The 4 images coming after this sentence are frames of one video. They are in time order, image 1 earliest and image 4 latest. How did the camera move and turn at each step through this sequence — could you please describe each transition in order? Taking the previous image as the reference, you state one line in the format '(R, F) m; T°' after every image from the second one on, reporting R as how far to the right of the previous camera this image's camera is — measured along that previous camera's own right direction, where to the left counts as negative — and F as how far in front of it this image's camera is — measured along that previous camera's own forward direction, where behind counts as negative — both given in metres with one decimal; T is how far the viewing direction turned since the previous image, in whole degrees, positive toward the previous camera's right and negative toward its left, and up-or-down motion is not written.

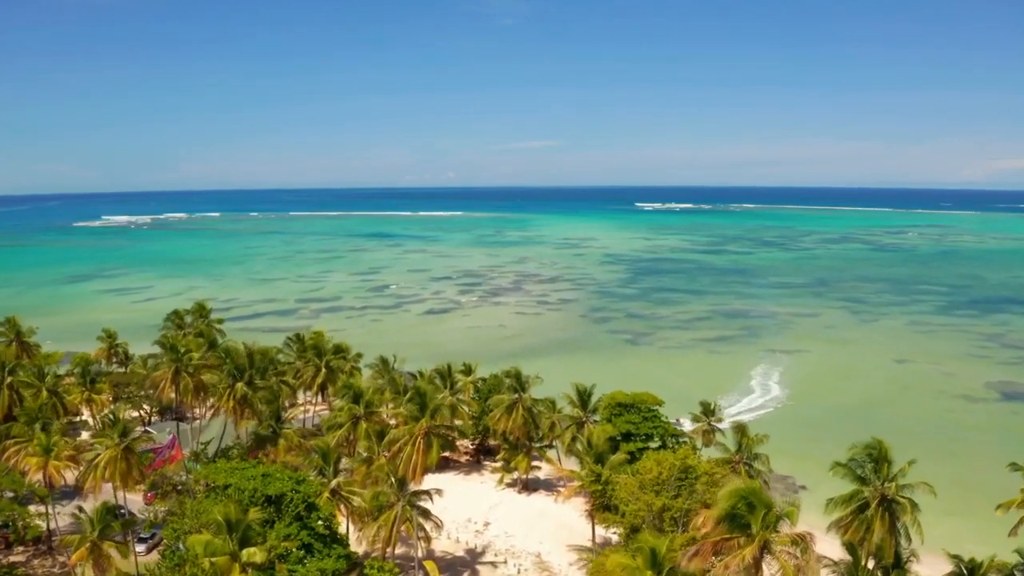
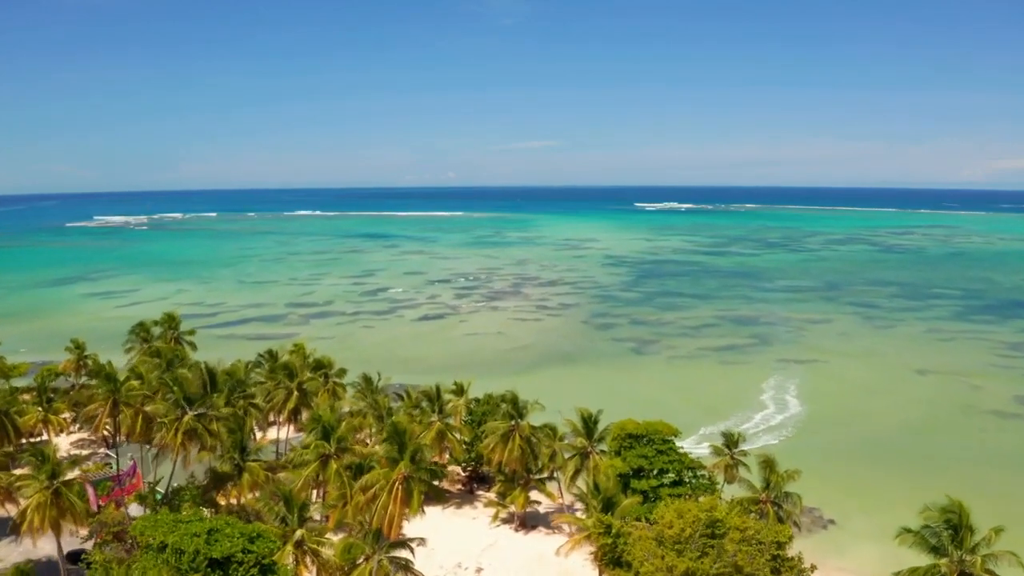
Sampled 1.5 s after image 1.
(+0.1, +2.7) m; 0°
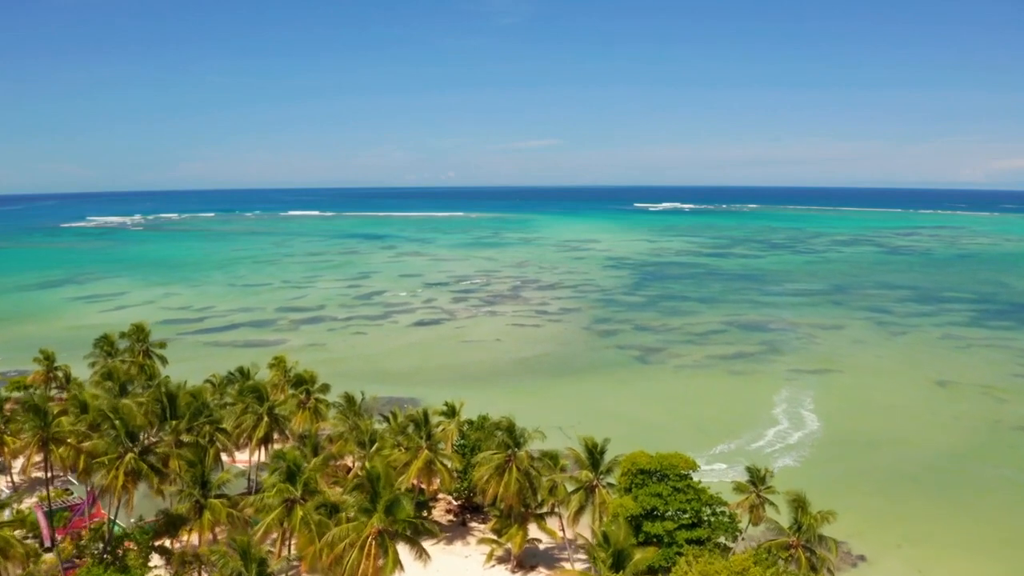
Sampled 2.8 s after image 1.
(+0.1, +2.3) m; 0°
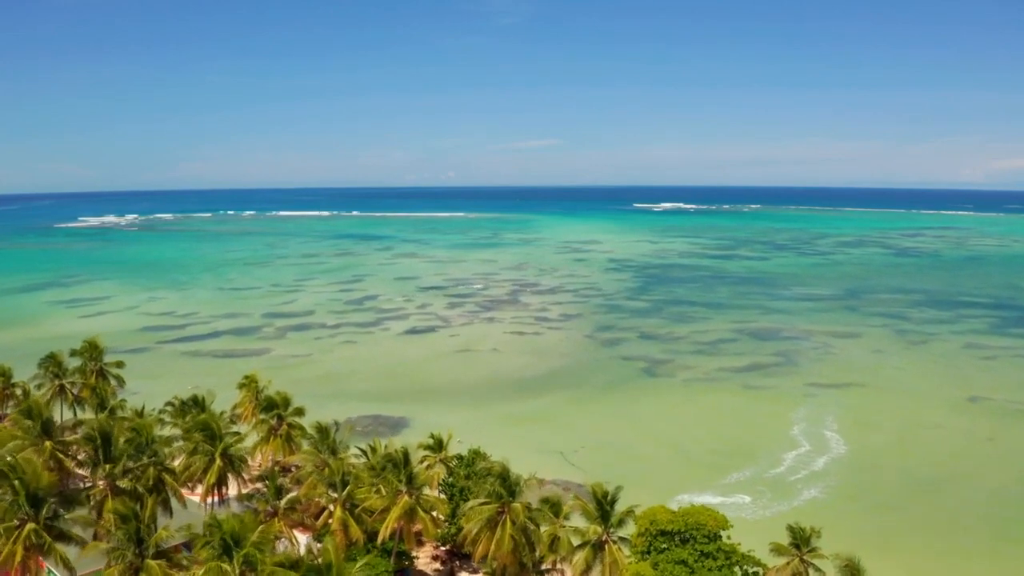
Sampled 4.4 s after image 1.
(+0.1, +2.9) m; 0°
